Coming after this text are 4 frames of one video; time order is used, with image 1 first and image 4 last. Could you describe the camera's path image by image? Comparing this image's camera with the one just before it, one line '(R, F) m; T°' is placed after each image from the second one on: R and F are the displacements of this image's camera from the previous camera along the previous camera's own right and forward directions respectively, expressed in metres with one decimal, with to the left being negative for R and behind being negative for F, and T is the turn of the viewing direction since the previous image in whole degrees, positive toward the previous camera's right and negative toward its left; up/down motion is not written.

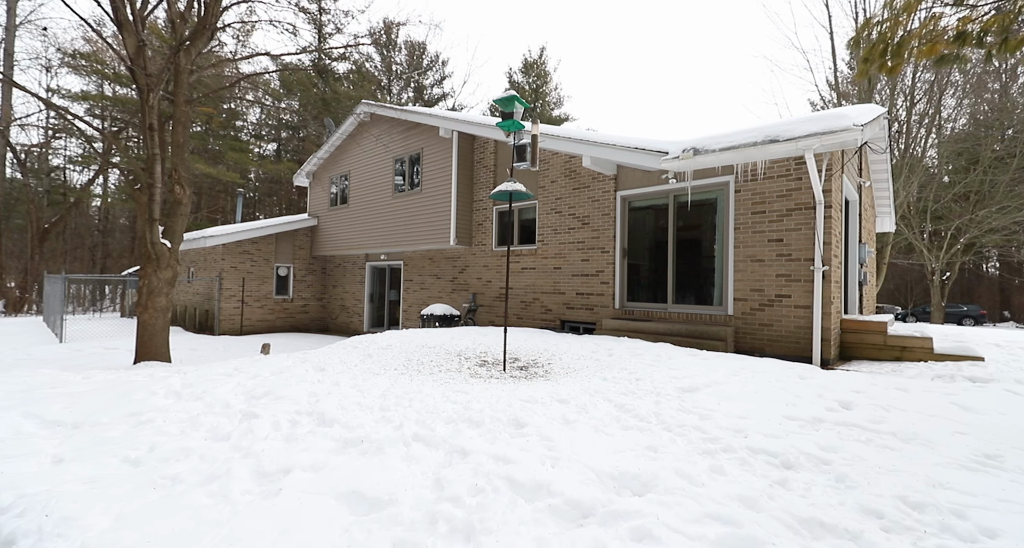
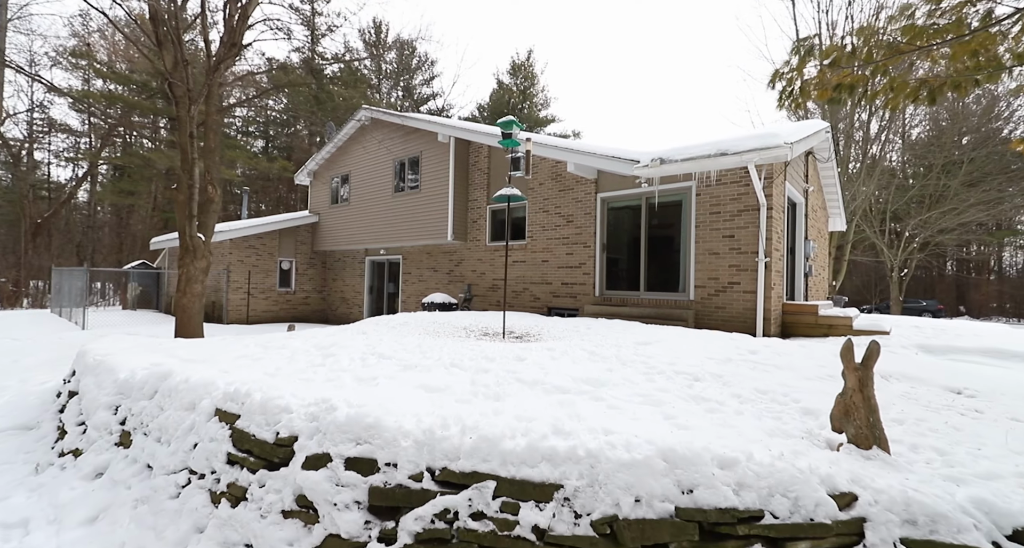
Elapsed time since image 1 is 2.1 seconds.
(-0.2, -1.4) m; +1°
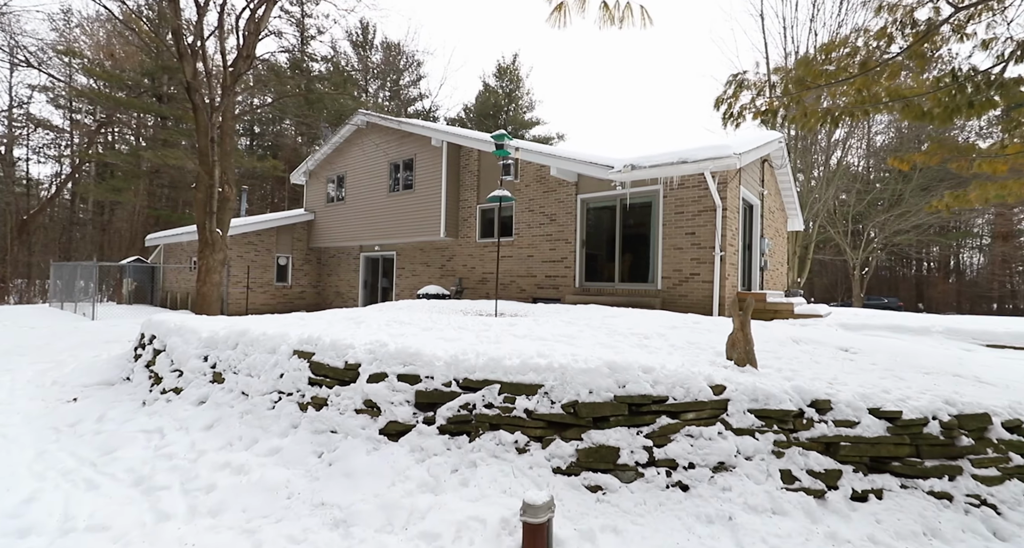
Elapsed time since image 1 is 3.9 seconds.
(-0.1, -1.3) m; +2°
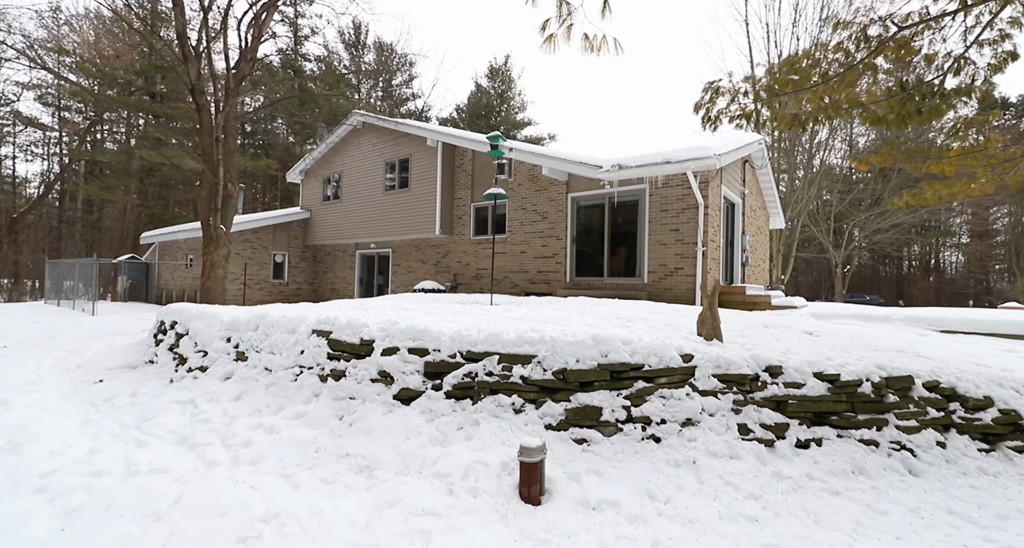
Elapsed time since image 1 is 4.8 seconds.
(0.0, -0.5) m; +1°
